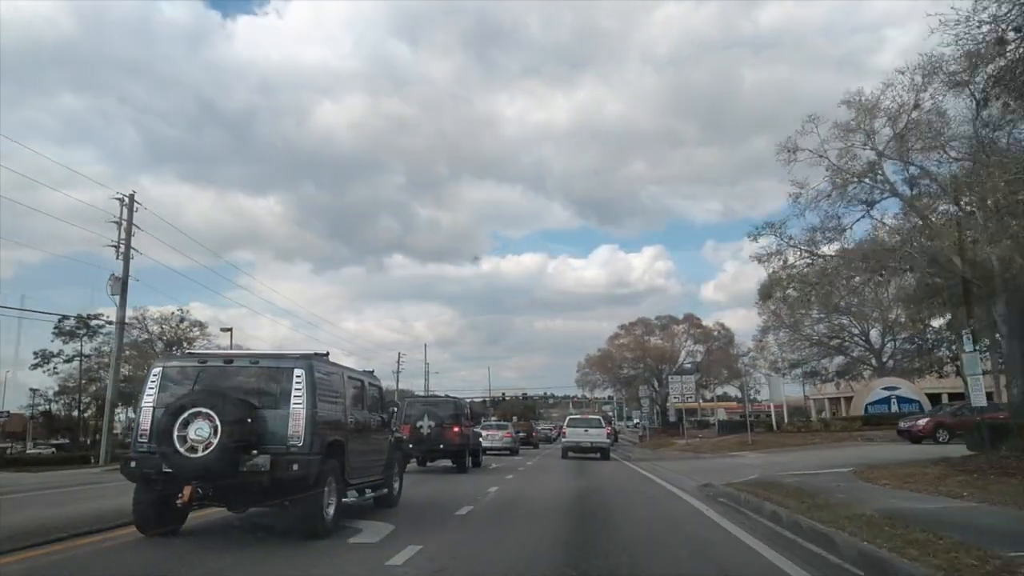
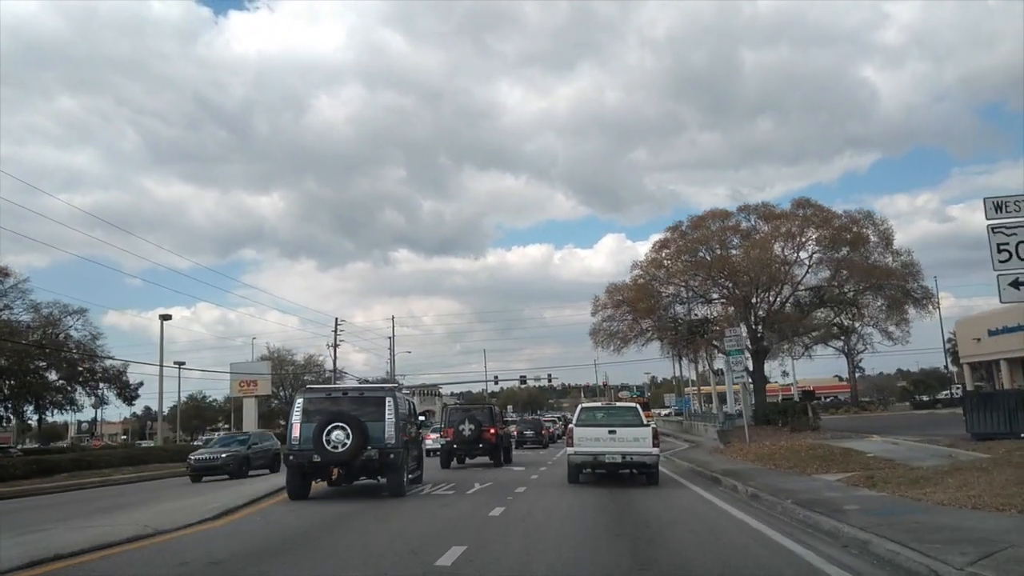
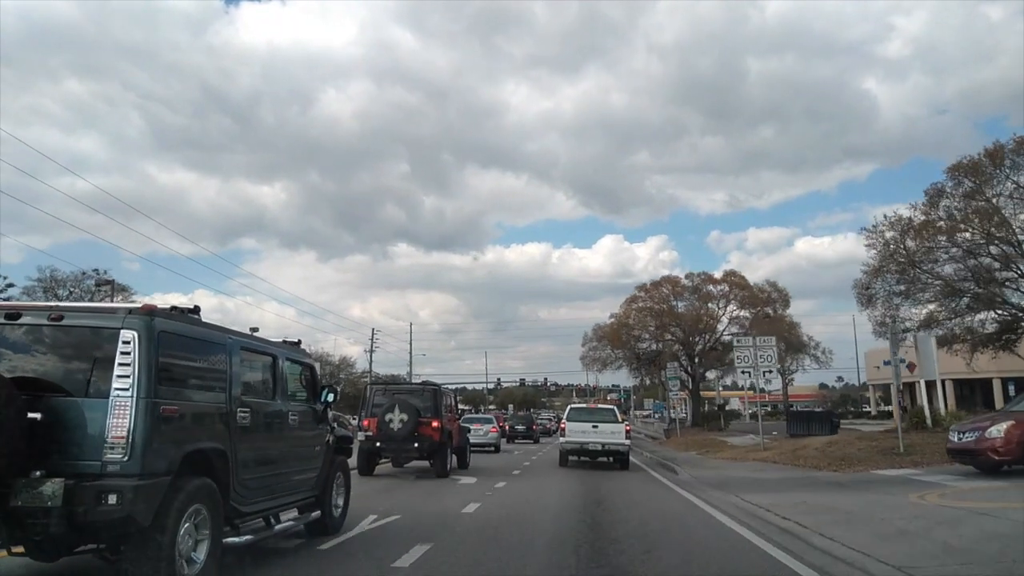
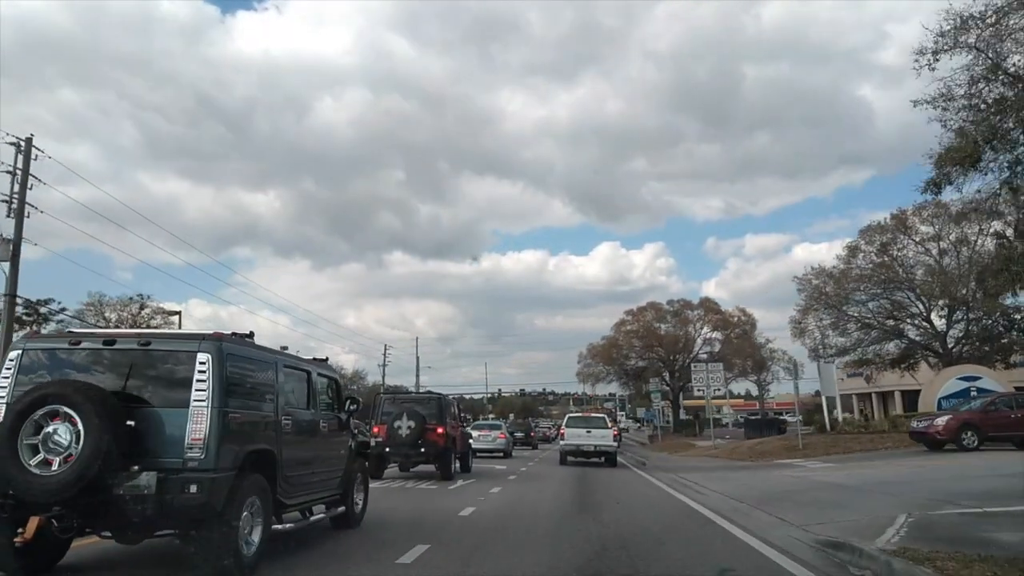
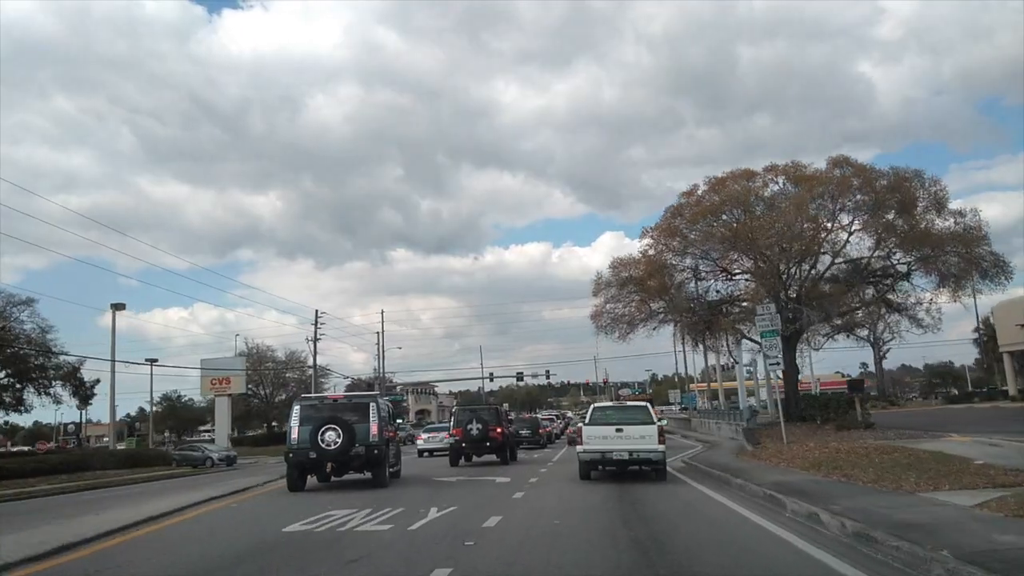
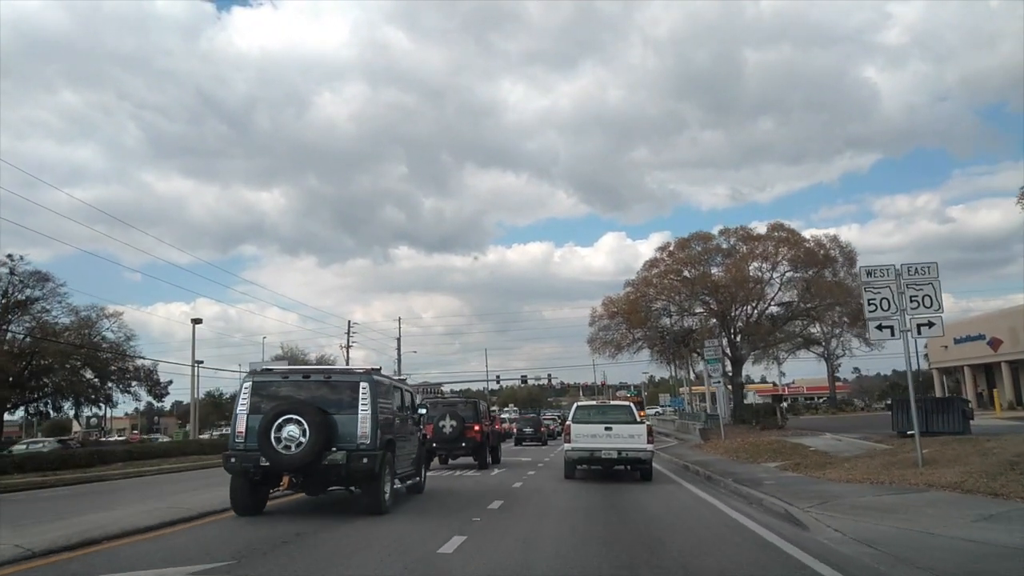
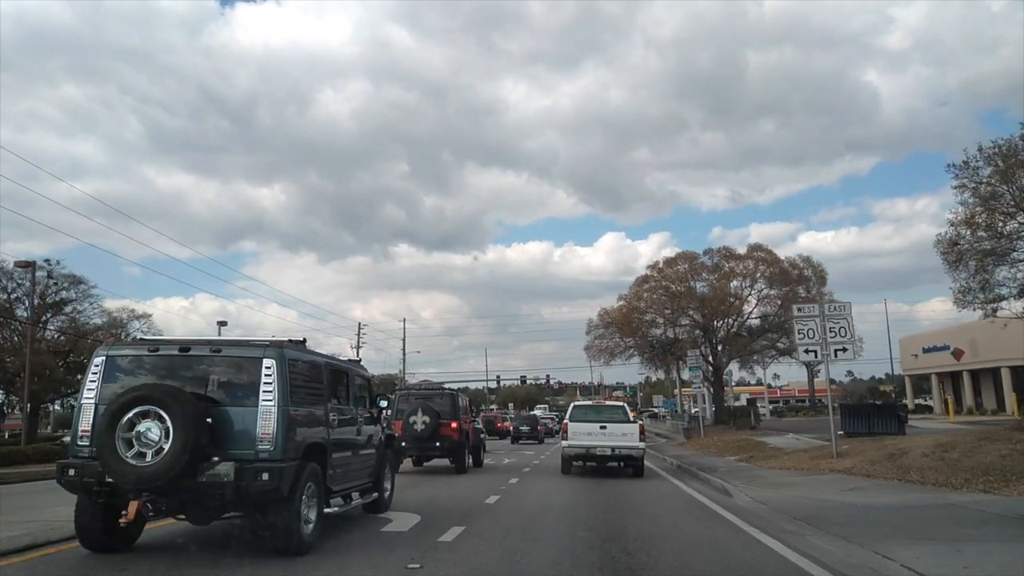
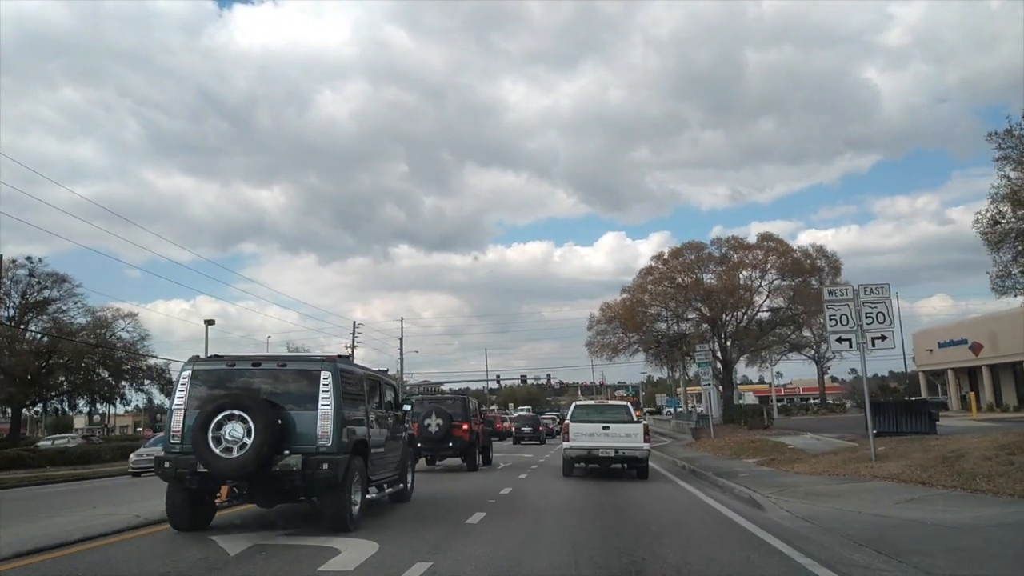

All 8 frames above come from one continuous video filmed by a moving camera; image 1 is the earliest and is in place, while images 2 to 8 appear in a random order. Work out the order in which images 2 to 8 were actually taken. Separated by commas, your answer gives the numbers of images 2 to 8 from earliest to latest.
4, 3, 7, 8, 6, 2, 5
